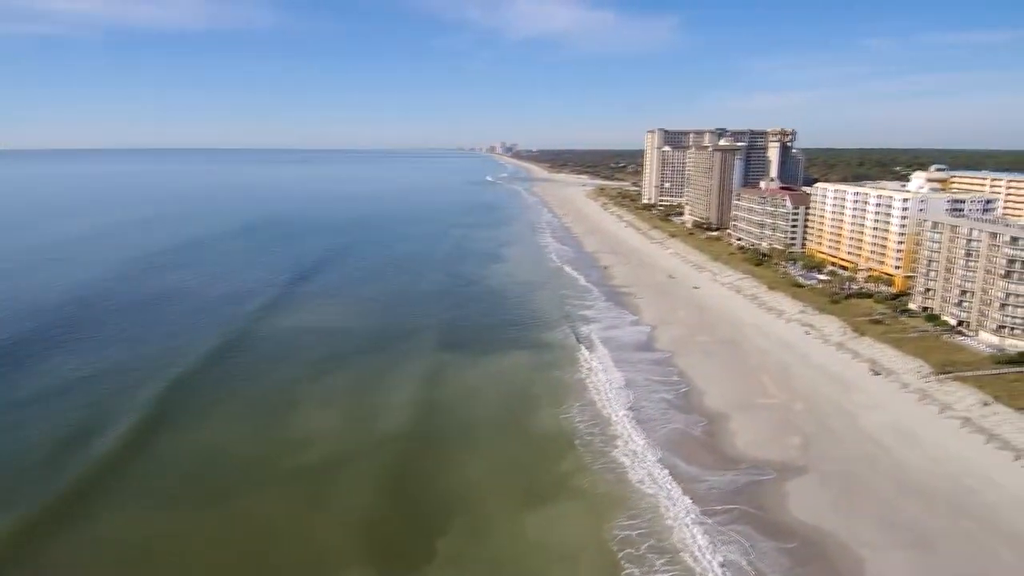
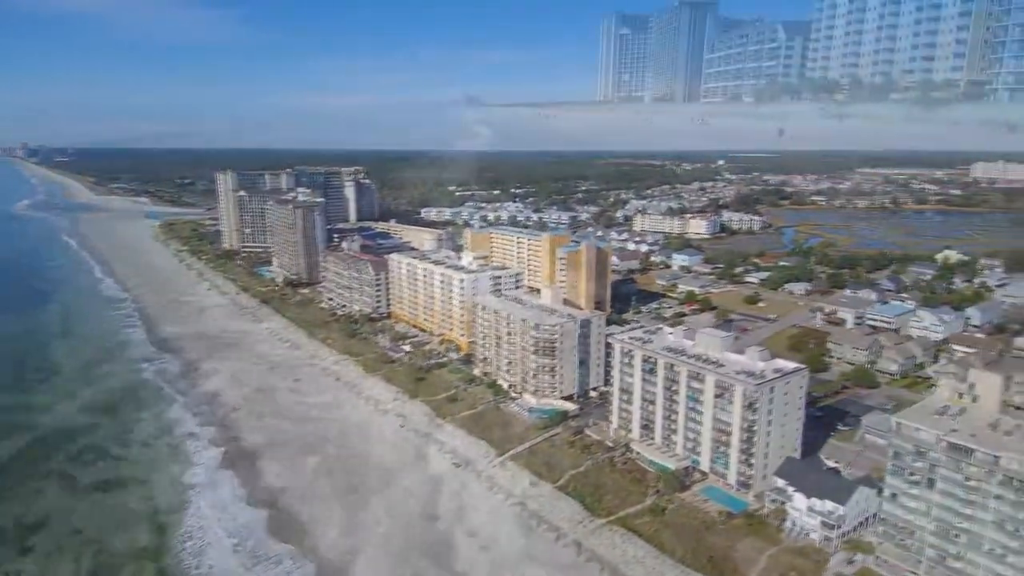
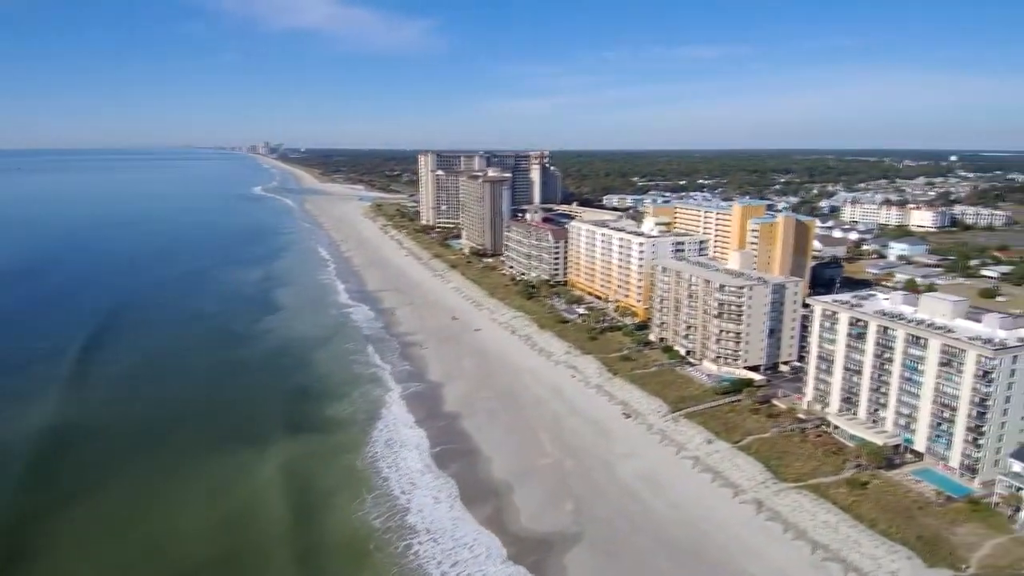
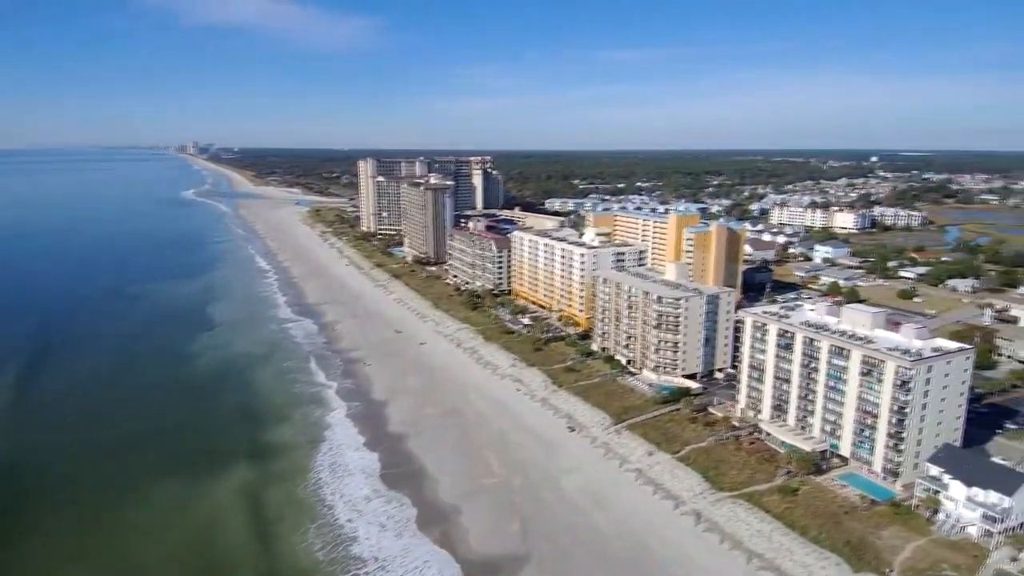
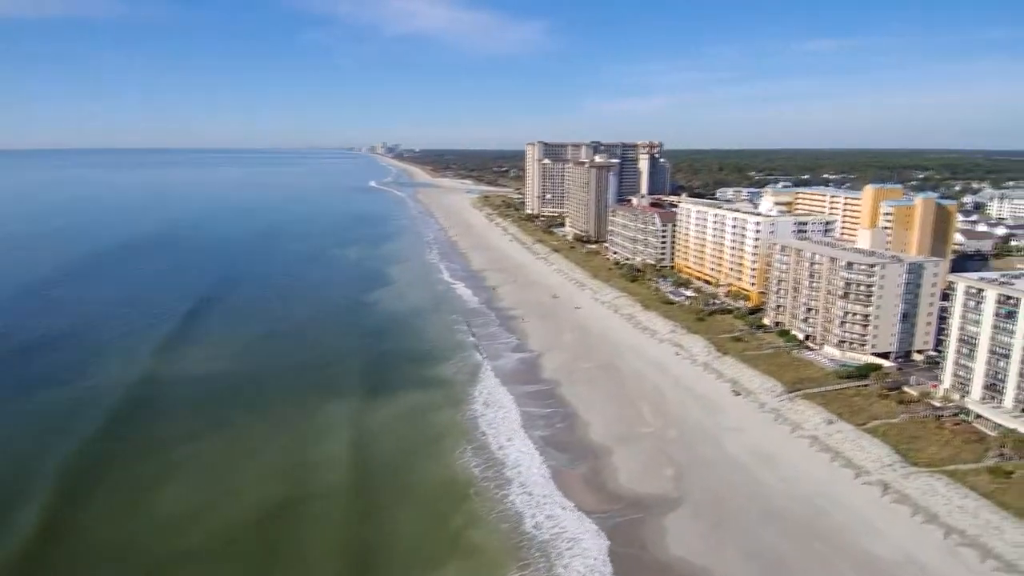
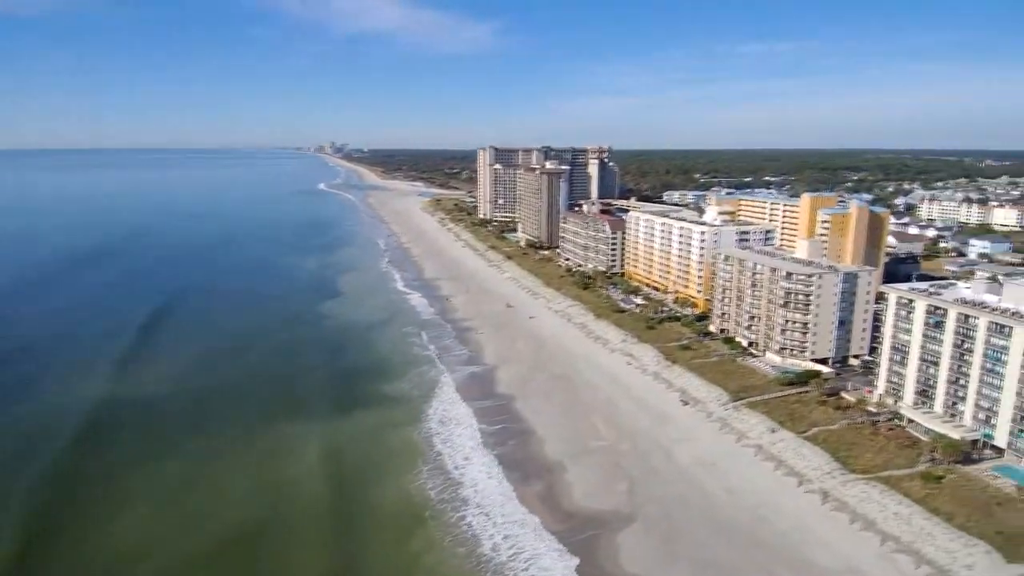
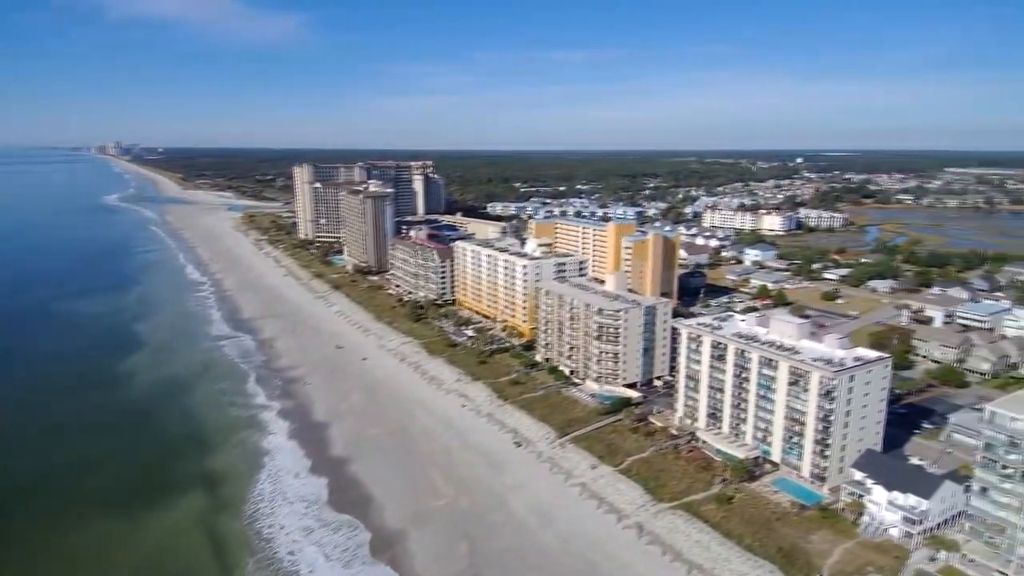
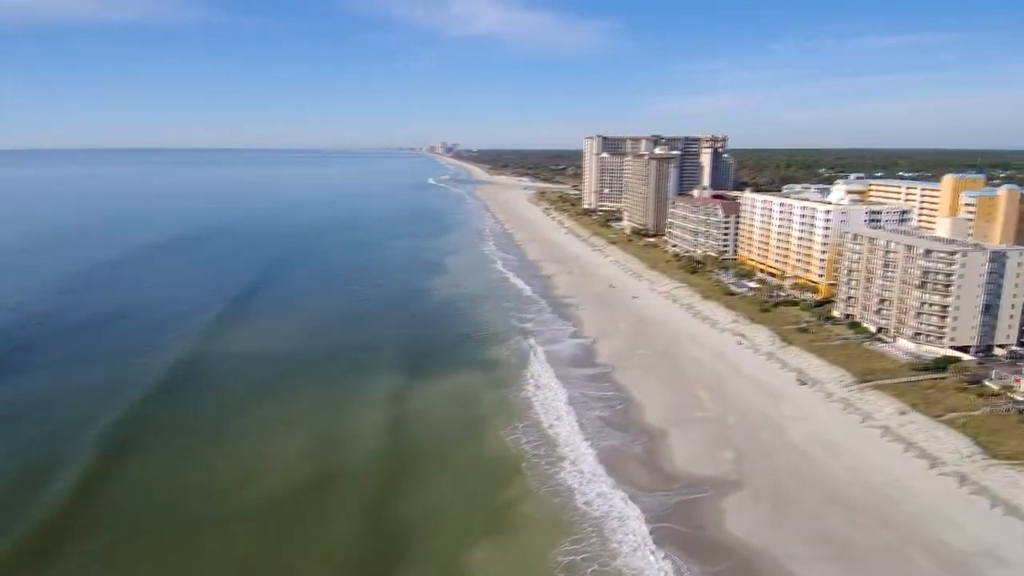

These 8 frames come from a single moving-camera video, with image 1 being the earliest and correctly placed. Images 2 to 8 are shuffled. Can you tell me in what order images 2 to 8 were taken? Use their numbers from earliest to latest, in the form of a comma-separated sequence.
8, 5, 6, 3, 4, 7, 2
